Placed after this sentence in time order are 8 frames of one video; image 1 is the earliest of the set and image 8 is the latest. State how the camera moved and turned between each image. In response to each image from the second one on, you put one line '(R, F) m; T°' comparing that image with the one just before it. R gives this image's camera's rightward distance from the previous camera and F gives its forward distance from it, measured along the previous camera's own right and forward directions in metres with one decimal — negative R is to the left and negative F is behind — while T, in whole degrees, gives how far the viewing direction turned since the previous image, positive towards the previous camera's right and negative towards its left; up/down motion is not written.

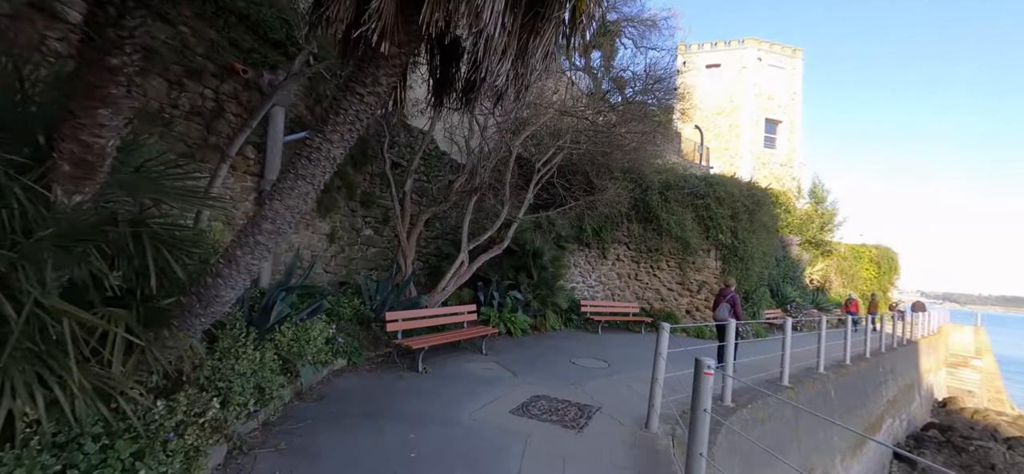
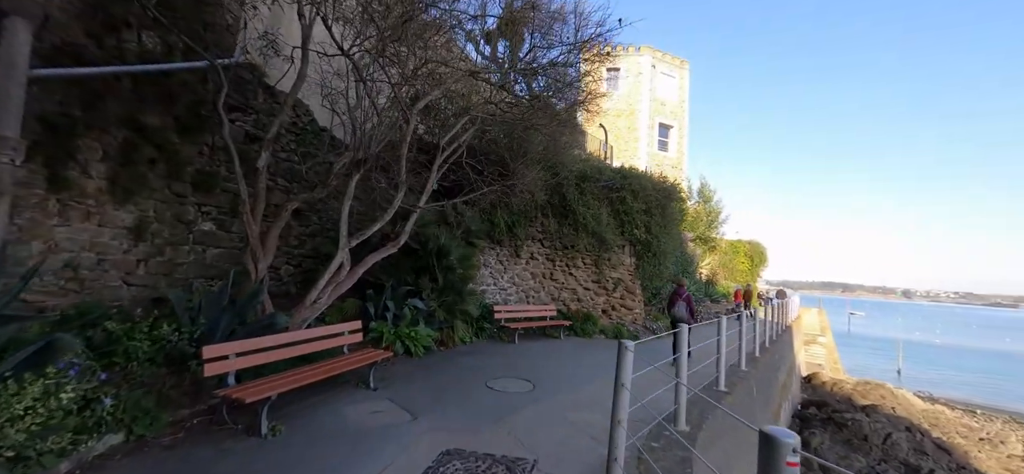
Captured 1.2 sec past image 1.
(+0.1, +1.5) m; +13°
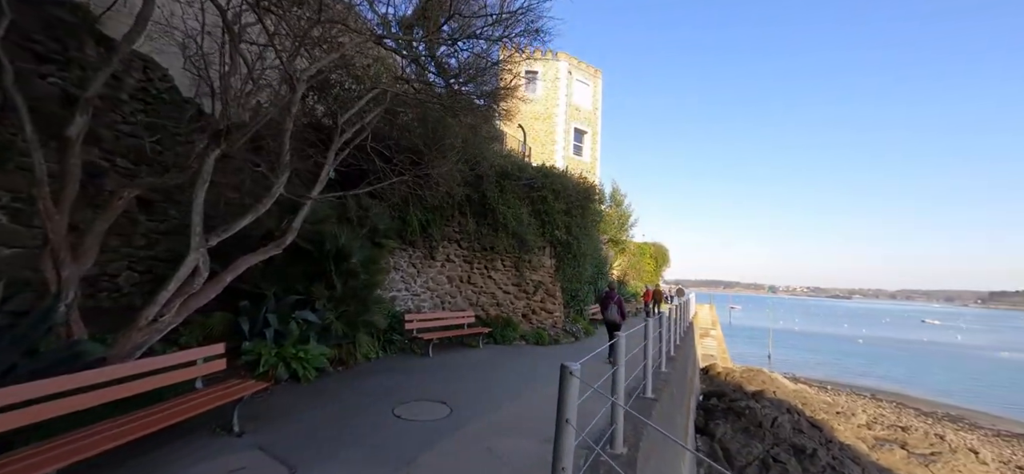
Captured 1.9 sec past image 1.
(0.0, +0.8) m; +11°
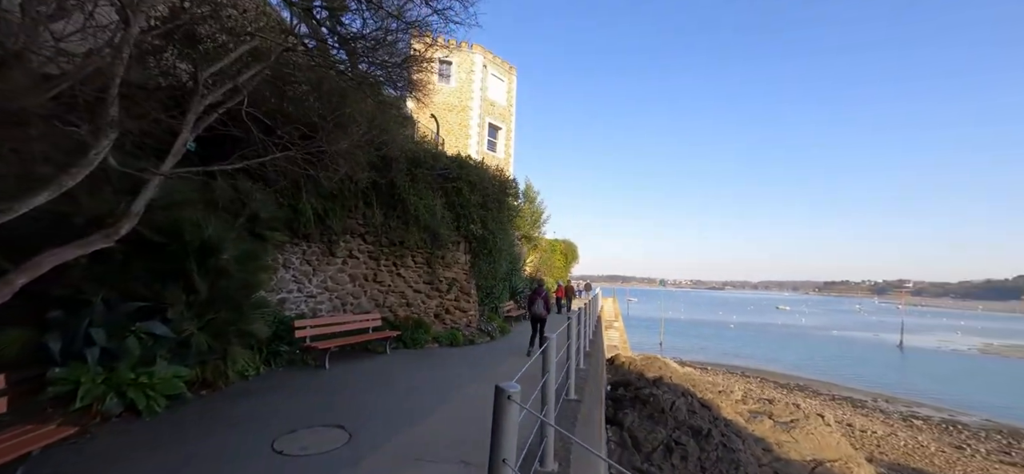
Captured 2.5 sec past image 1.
(0.0, +0.6) m; +12°
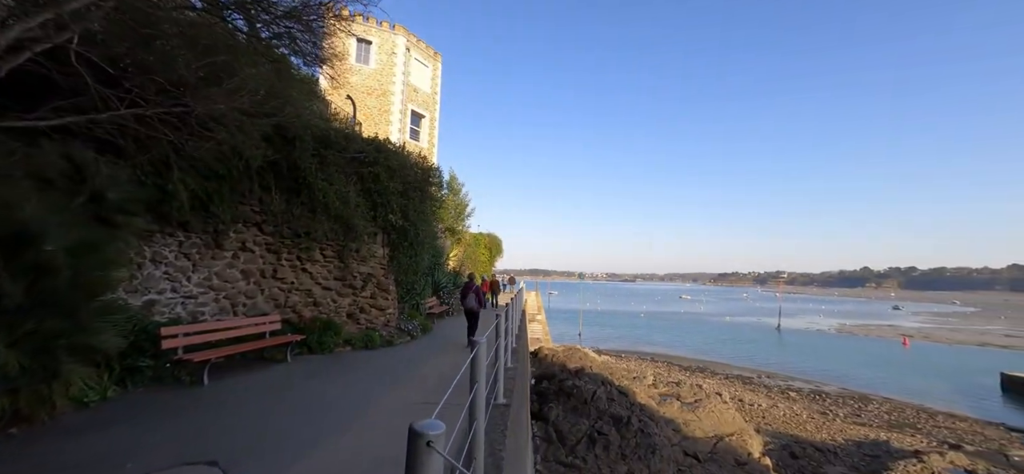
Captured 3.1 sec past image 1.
(0.0, +0.5) m; +10°
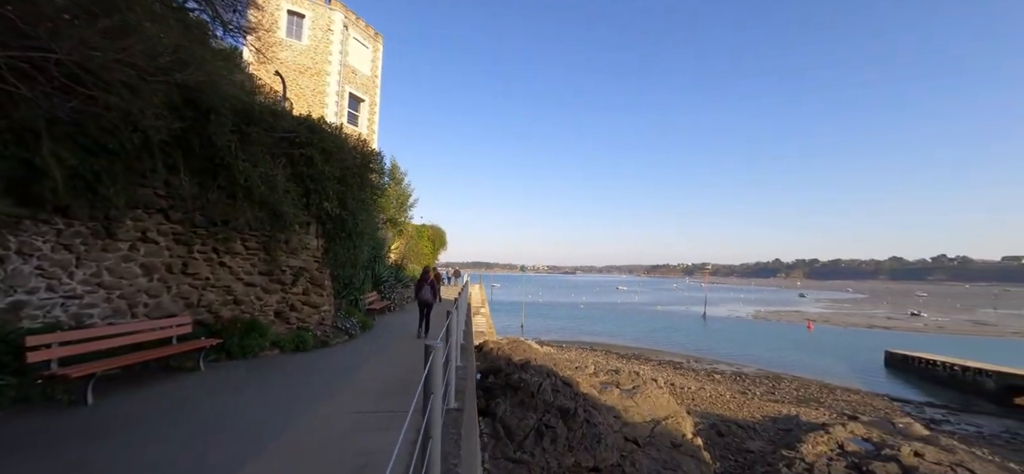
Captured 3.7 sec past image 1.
(-0.1, +0.4) m; +8°
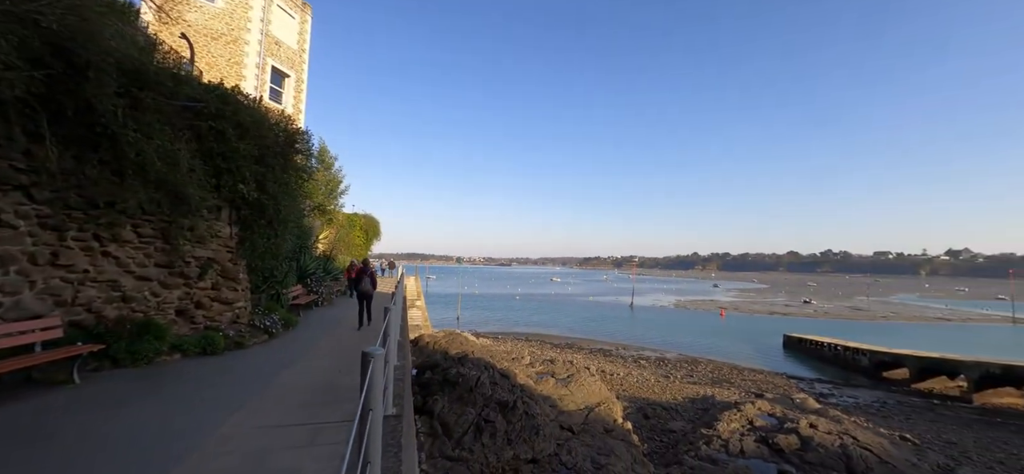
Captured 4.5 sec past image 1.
(-0.1, +0.3) m; +9°
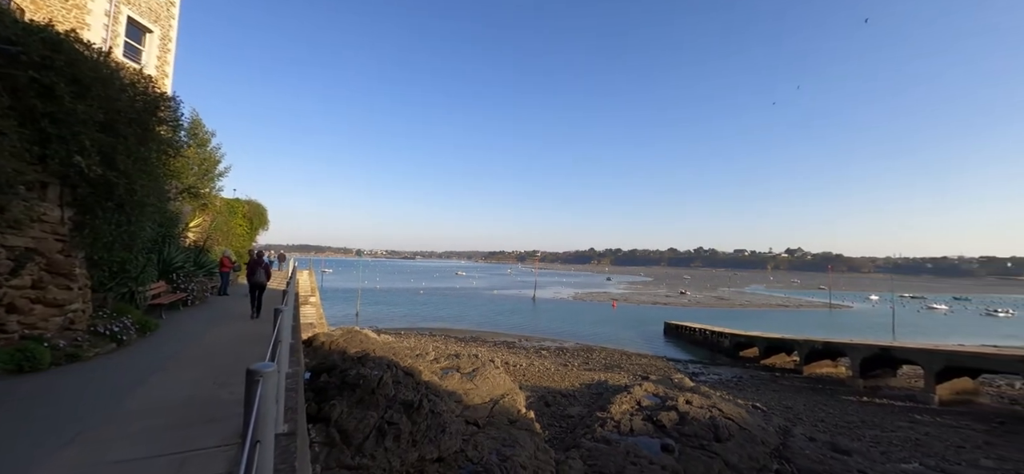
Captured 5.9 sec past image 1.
(-0.1, +0.2) m; +13°
